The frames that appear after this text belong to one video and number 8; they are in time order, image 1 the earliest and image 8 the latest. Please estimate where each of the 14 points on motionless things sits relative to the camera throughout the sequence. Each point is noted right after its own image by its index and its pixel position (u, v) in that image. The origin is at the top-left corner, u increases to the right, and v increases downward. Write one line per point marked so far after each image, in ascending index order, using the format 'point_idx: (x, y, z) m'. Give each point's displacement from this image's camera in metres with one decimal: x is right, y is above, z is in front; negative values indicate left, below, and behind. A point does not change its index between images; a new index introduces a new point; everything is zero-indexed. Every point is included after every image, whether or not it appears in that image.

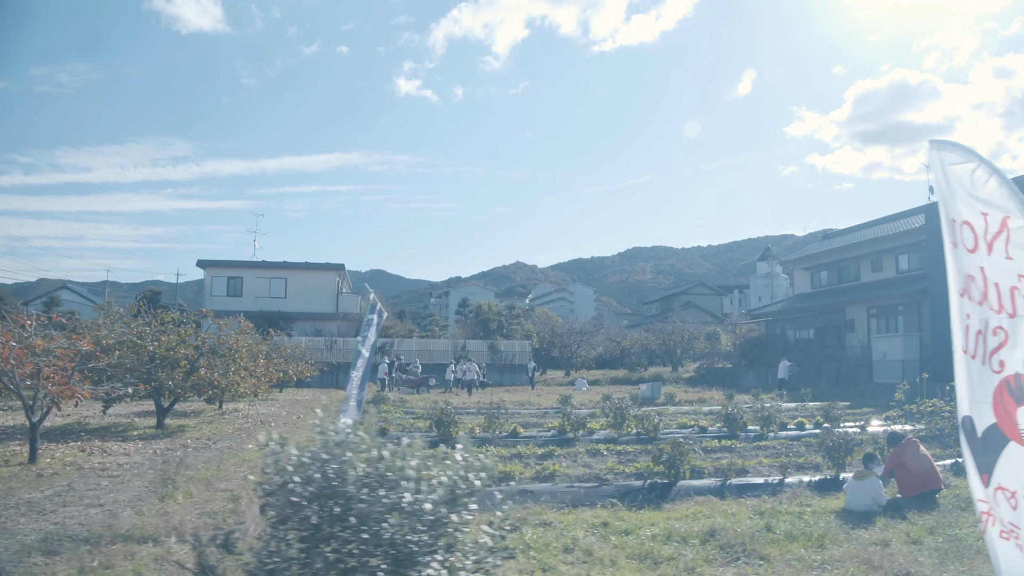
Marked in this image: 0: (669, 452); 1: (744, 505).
0: (+1.6, -1.7, +7.3) m
1: (+2.1, -2.0, +6.4) m
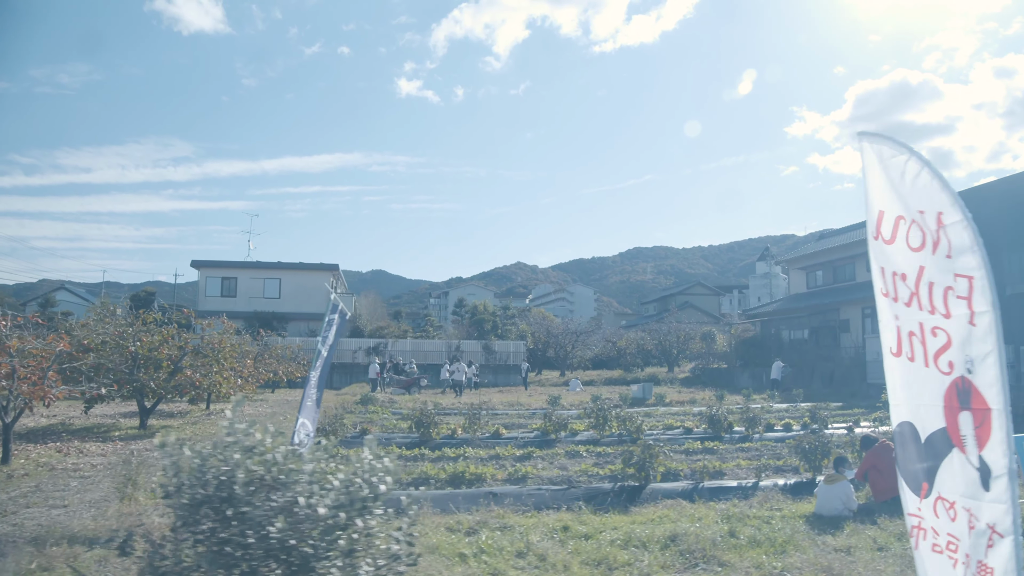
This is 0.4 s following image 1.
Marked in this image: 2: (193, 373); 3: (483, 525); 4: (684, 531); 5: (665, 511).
0: (+1.3, -1.7, +7.1) m
1: (+1.8, -2.0, +6.2) m
2: (-7.5, -2.0, +16.2) m
3: (-0.4, -2.0, +6.3) m
4: (+1.3, -1.9, +5.5) m
5: (+1.4, -2.0, +6.3) m
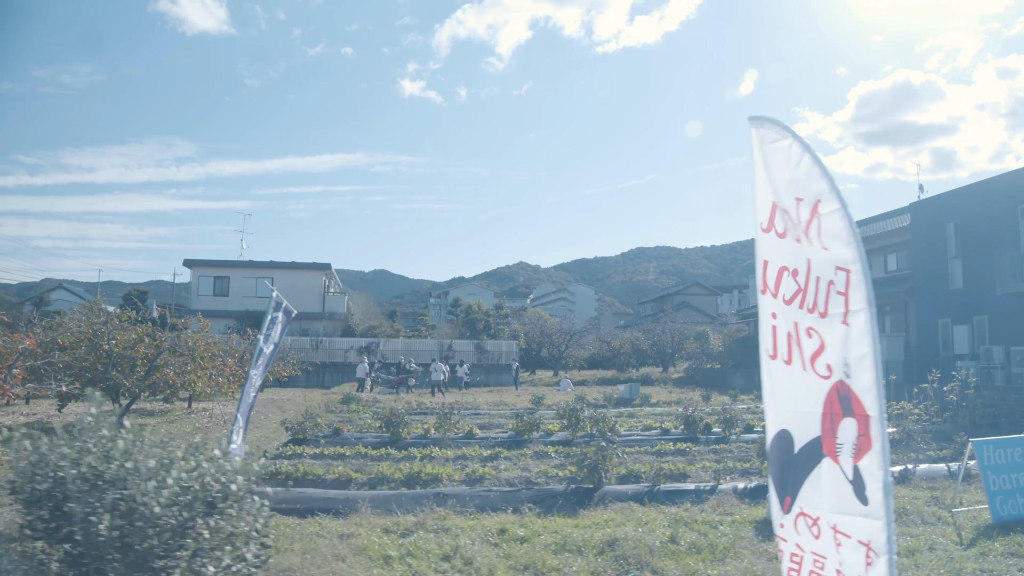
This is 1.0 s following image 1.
0: (+0.8, -1.7, +6.9) m
1: (+1.3, -1.9, +6.0) m
2: (-8.0, -2.0, +16.0) m
3: (-0.9, -2.0, +6.1) m
4: (+0.8, -1.9, +5.3) m
5: (+0.9, -2.0, +6.1) m
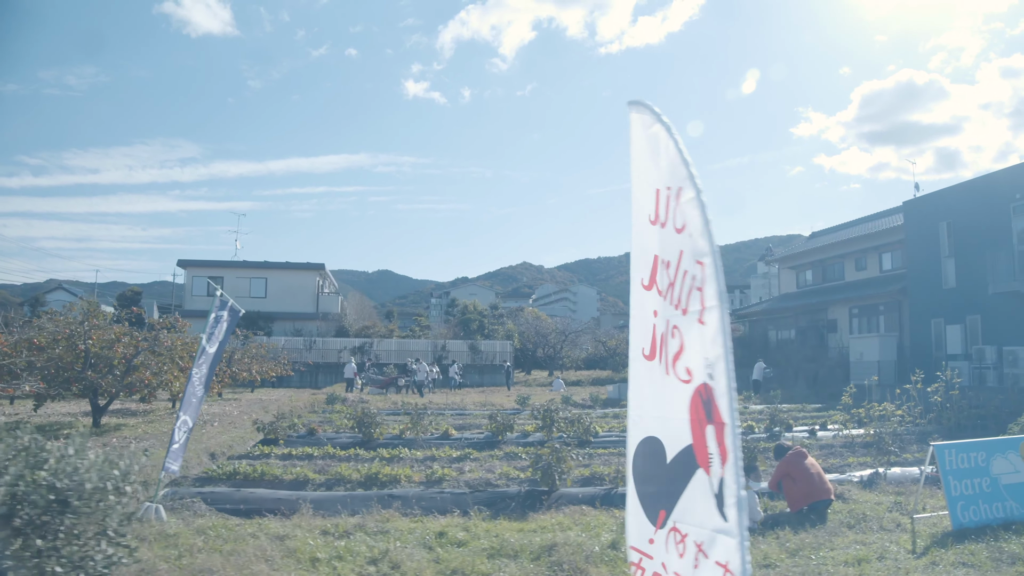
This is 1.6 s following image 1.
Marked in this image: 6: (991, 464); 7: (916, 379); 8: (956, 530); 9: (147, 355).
0: (+0.3, -1.6, +6.6) m
1: (+0.8, -1.9, +5.8) m
2: (-8.4, -1.9, +15.8) m
3: (-1.3, -2.0, +5.8) m
4: (+0.4, -1.8, +5.1) m
5: (+0.4, -1.9, +5.8) m
6: (+3.7, -1.4, +5.2) m
7: (+6.8, -1.5, +11.6) m
8: (+3.2, -1.8, +5.0) m
9: (-7.1, -1.3, +14.1) m
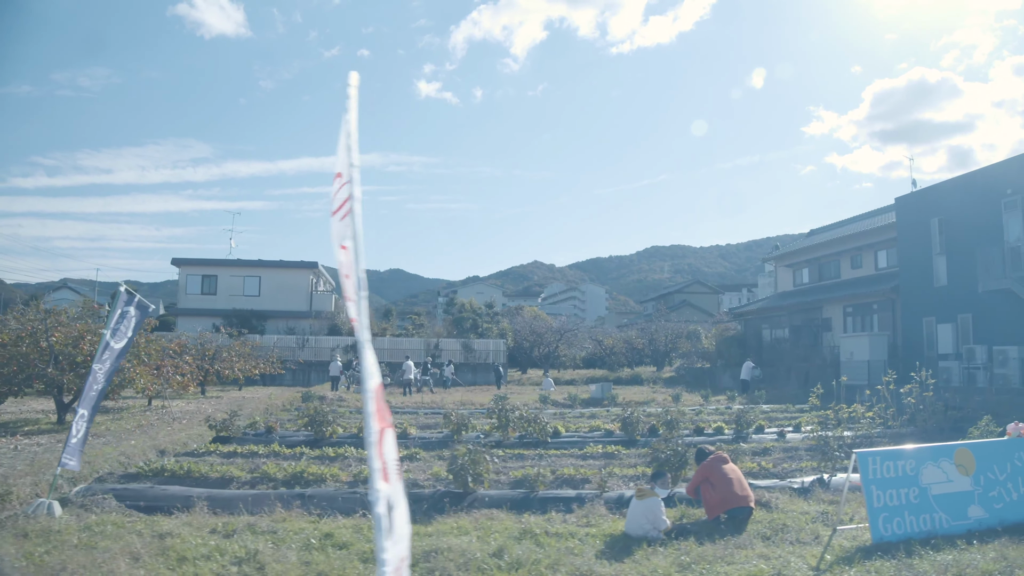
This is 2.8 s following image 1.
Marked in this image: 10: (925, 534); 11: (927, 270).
0: (-0.5, -1.5, +6.3) m
1: (+0.1, -1.8, +5.4) m
2: (-9.0, -1.8, +15.5) m
3: (-2.1, -1.9, +5.5) m
4: (-0.4, -1.8, +4.7) m
5: (-0.4, -1.9, +5.5) m
6: (+2.9, -1.3, +4.8) m
7: (+6.1, -1.5, +11.1) m
8: (+2.4, -1.7, +4.6) m
9: (-7.8, -1.3, +13.8) m
10: (+2.8, -1.7, +4.7) m
11: (+11.7, +0.5, +19.4) m
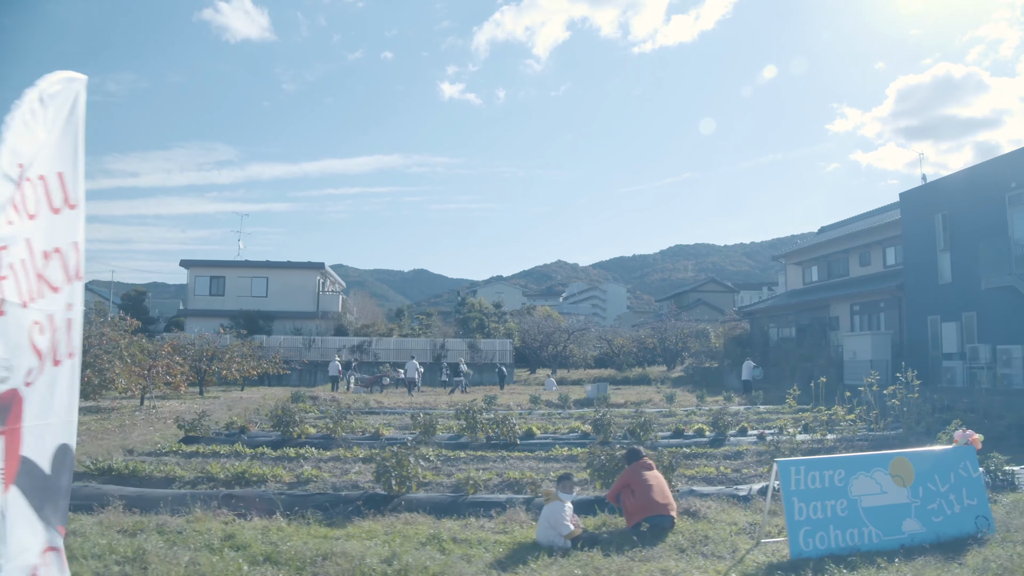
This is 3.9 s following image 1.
0: (-1.1, -1.5, +6.0) m
1: (-0.6, -1.8, +5.1) m
2: (-9.4, -1.8, +15.5) m
3: (-2.7, -1.9, +5.3) m
4: (-1.1, -1.7, +4.4) m
5: (-1.0, -1.8, +5.2) m
6: (+2.2, -1.3, +4.5) m
7: (+5.6, -1.4, +10.7) m
8: (+1.7, -1.6, +4.2) m
9: (-8.2, -1.3, +13.8) m
10: (+2.2, -1.7, +4.4) m
11: (+11.4, +0.6, +18.8) m
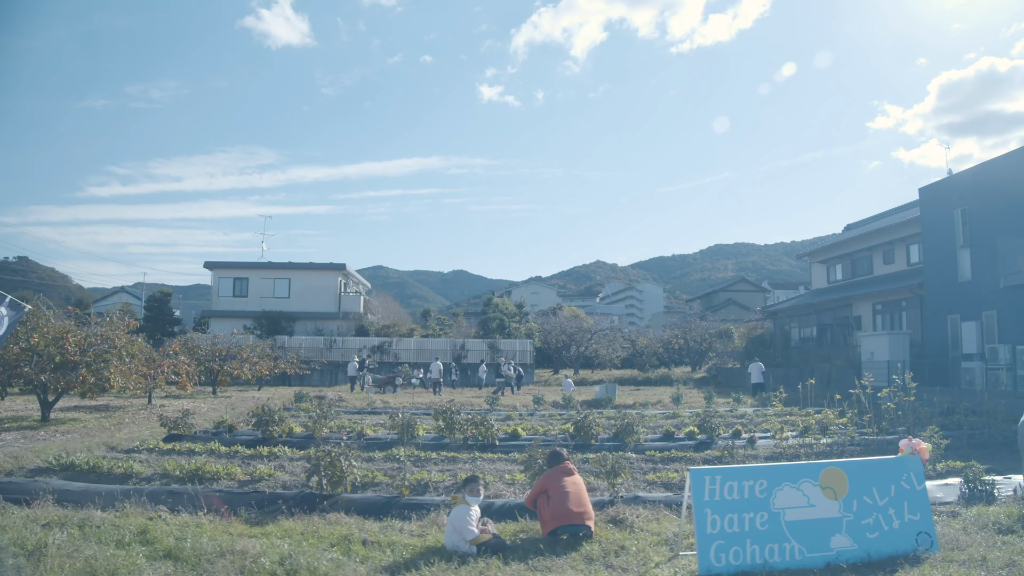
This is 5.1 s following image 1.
0: (-1.6, -1.5, +5.9) m
1: (-1.2, -1.8, +5.0) m
2: (-9.5, -1.9, +15.7) m
3: (-3.3, -1.8, +5.2) m
4: (-1.7, -1.7, +4.3) m
5: (-1.6, -1.8, +5.1) m
6: (+1.6, -1.2, +4.2) m
7: (+5.2, -1.4, +10.2) m
8: (+1.1, -1.6, +4.0) m
9: (-8.4, -1.3, +14.0) m
10: (+1.5, -1.6, +4.1) m
11: (+11.5, +0.6, +18.0) m
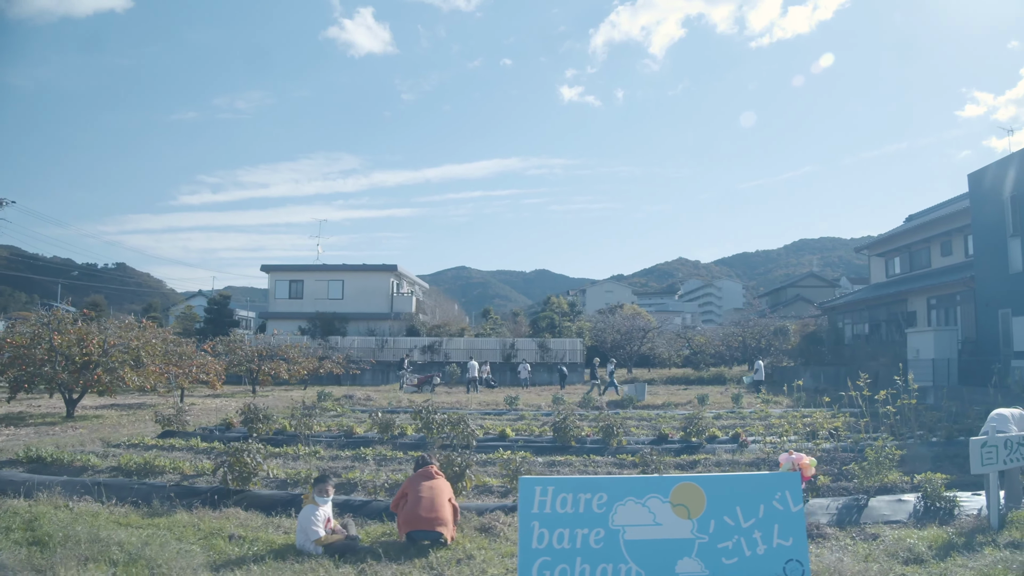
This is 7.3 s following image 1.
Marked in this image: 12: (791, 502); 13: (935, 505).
0: (-2.4, -1.5, +5.9) m
1: (-2.1, -1.8, +4.9) m
2: (-9.2, -1.9, +16.5) m
3: (-4.2, -1.9, +5.4) m
4: (-2.7, -1.7, +4.3) m
5: (-2.5, -1.8, +5.1) m
6: (+0.6, -1.2, +3.9) m
7: (+4.8, -1.3, +9.5) m
8: (+0.1, -1.6, +3.7) m
9: (-8.3, -1.3, +14.7) m
10: (+0.5, -1.6, +3.8) m
11: (+11.8, +0.8, +16.6) m
12: (+1.6, -1.2, +4.0) m
13: (+3.4, -1.7, +5.6) m
